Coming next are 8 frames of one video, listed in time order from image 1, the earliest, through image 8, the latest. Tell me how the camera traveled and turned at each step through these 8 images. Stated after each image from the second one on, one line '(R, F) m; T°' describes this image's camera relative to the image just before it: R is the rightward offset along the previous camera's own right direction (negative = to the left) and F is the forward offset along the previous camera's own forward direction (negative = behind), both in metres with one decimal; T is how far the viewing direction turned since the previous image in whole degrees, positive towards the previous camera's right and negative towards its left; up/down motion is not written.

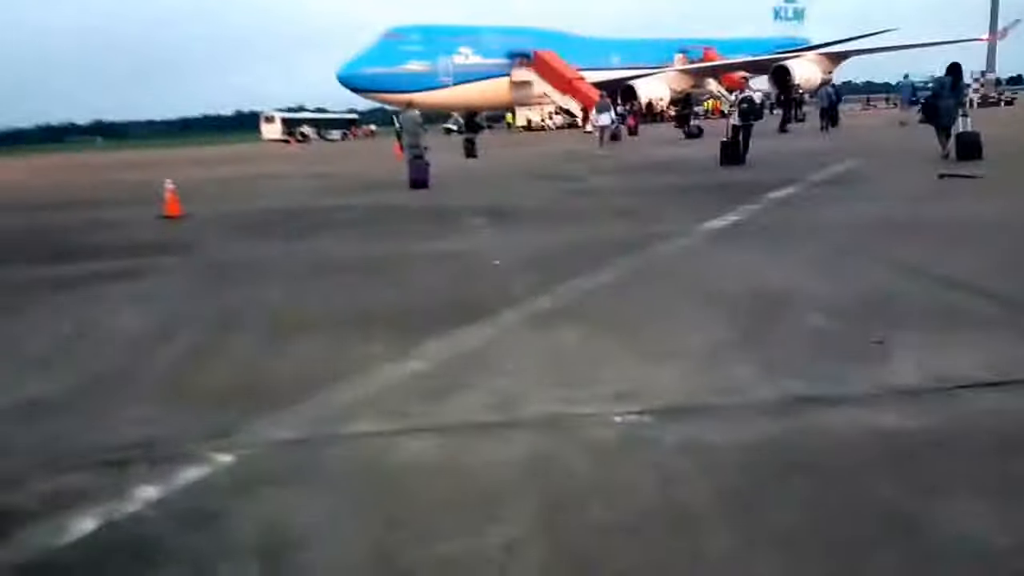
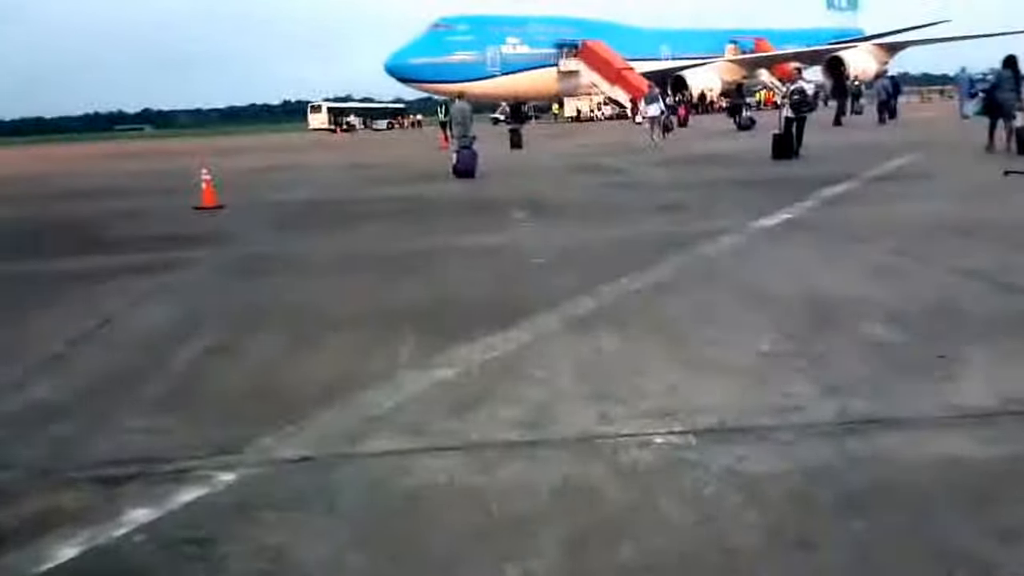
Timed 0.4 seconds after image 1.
(0.0, +0.3) m; -3°
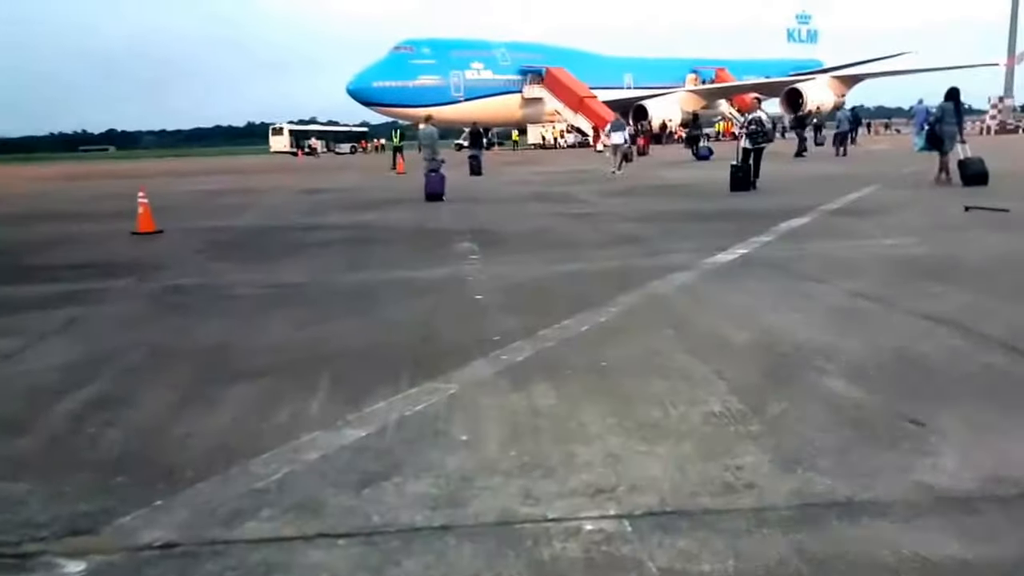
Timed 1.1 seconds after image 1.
(+0.2, +0.5) m; +2°
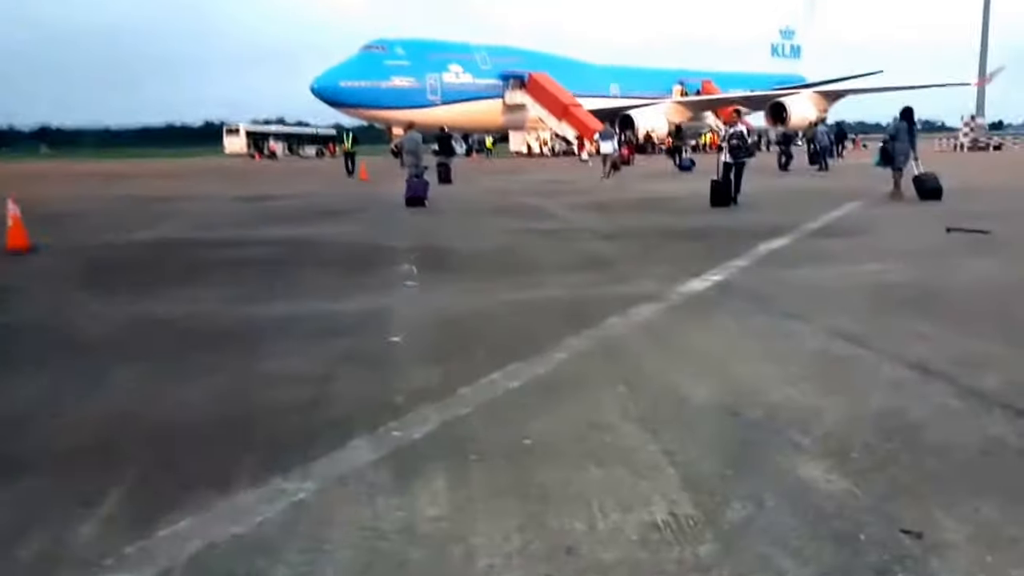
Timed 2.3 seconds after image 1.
(+0.4, +1.2) m; +1°
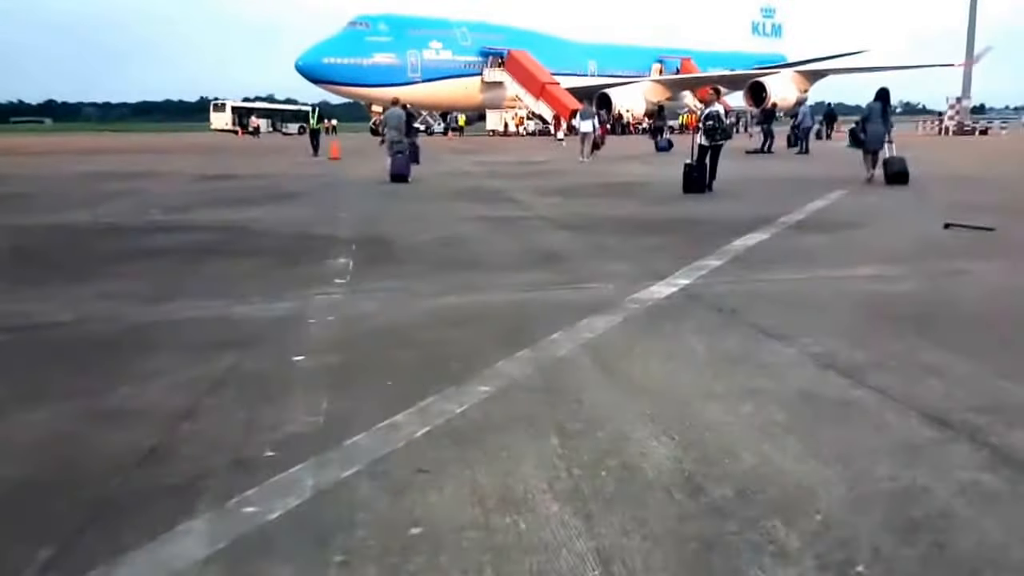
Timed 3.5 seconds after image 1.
(+0.3, +1.1) m; +1°
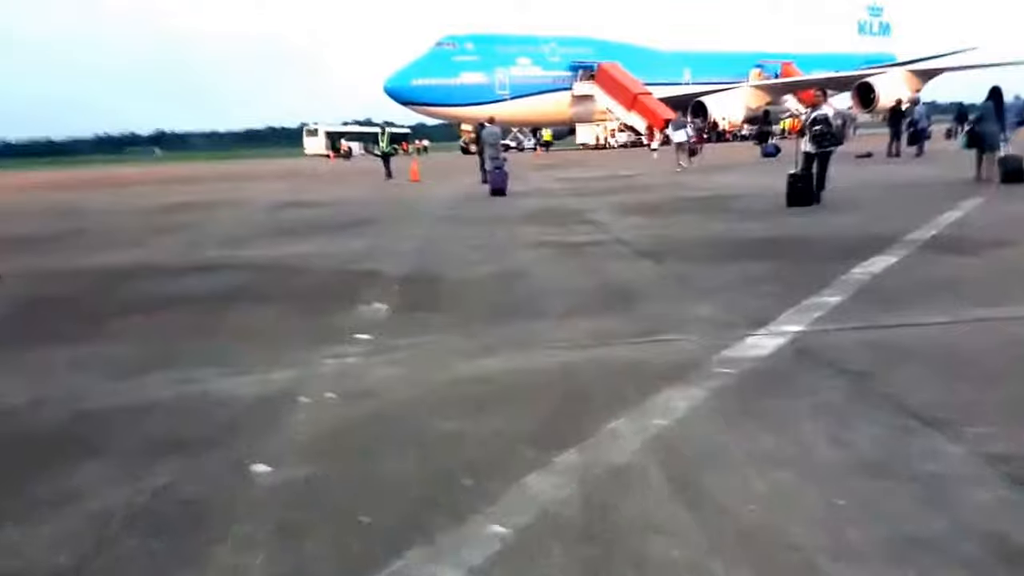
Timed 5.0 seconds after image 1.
(+0.2, +1.6) m; -6°
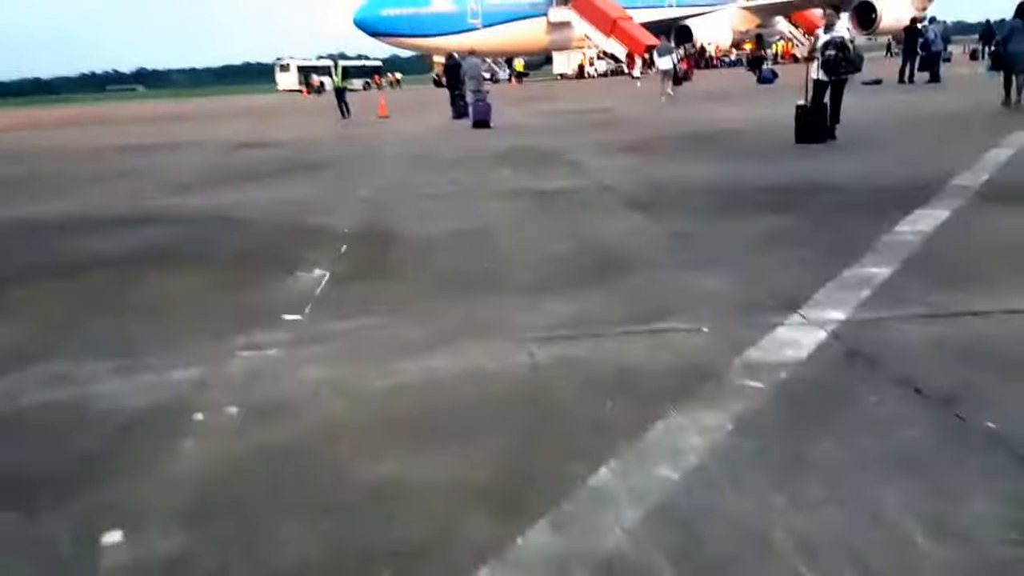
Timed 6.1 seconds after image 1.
(+0.1, +1.4) m; +1°
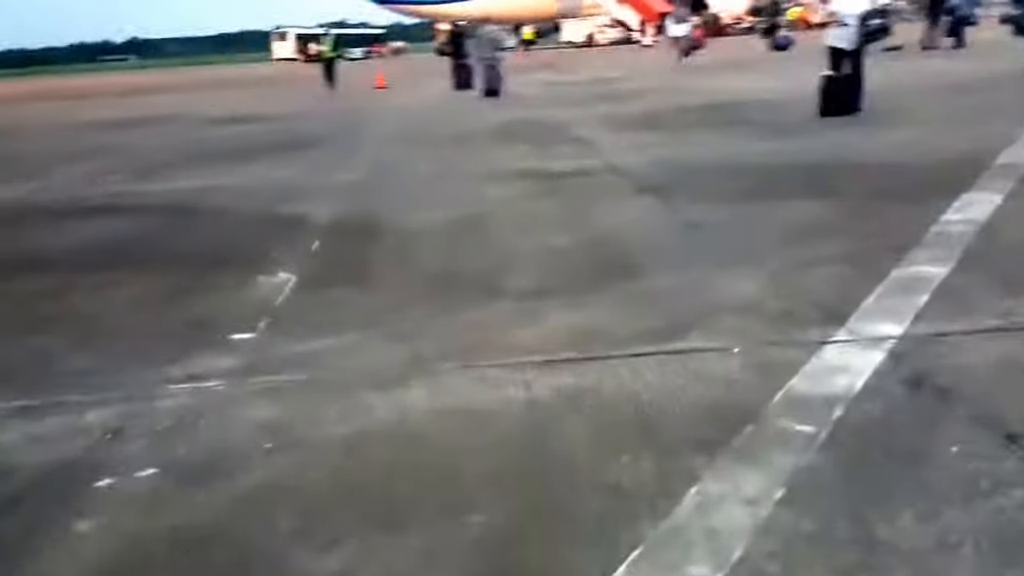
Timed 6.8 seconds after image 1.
(+0.1, +0.8) m; -1°
